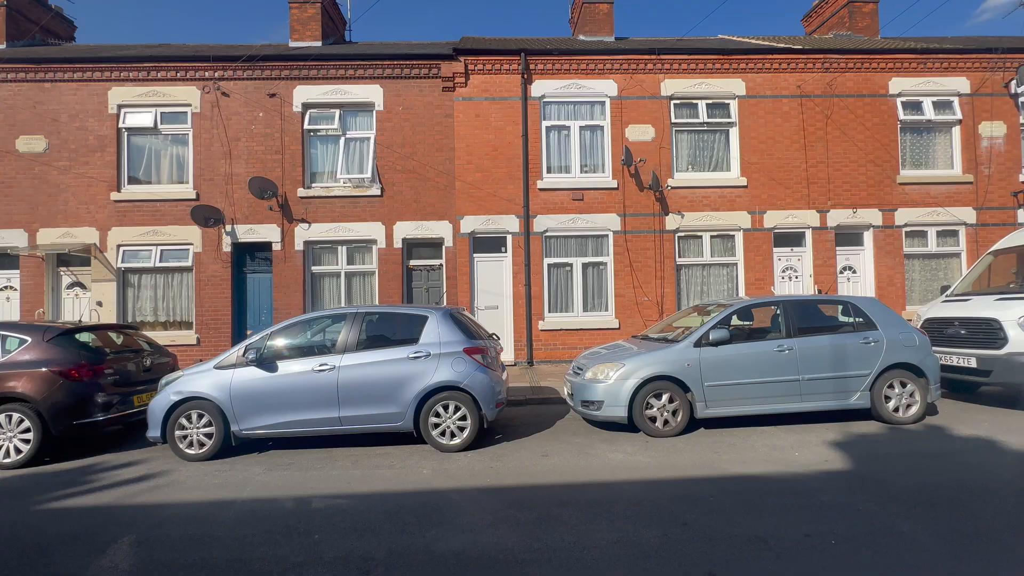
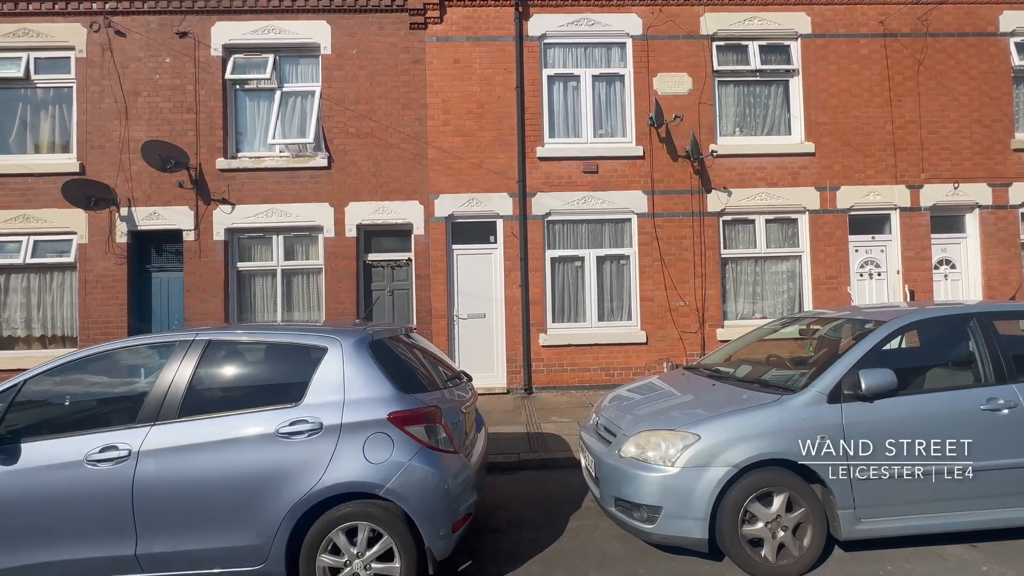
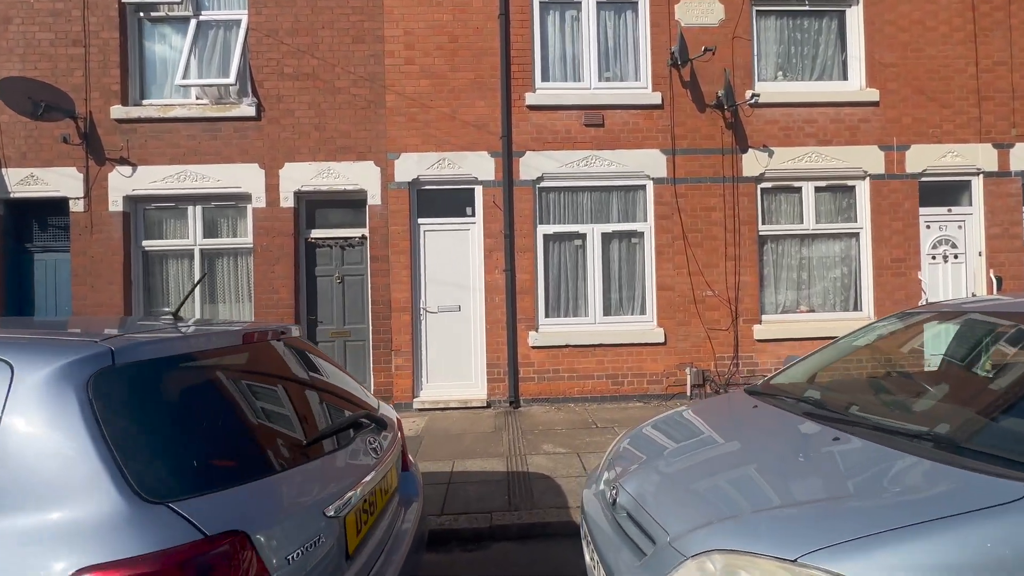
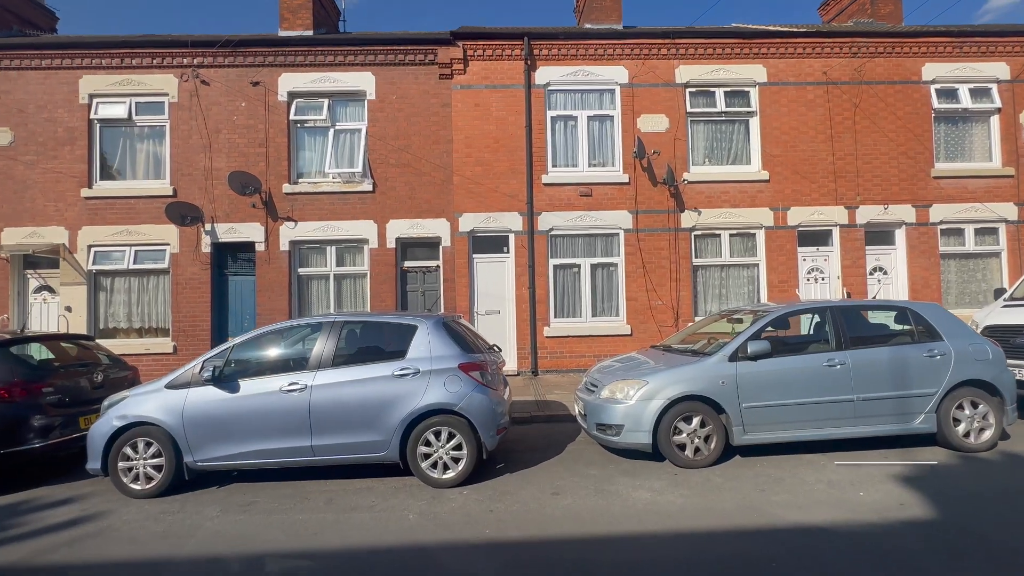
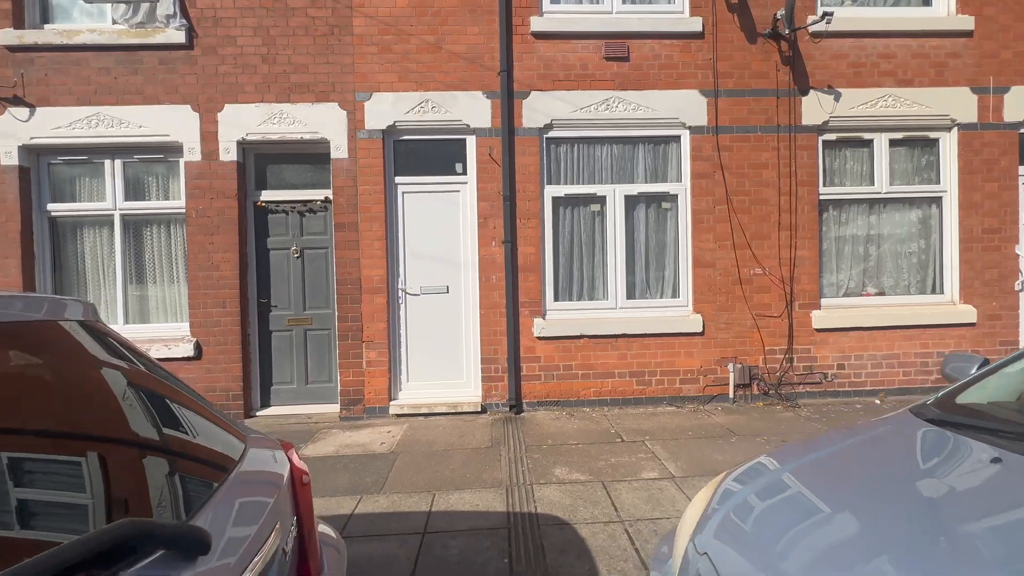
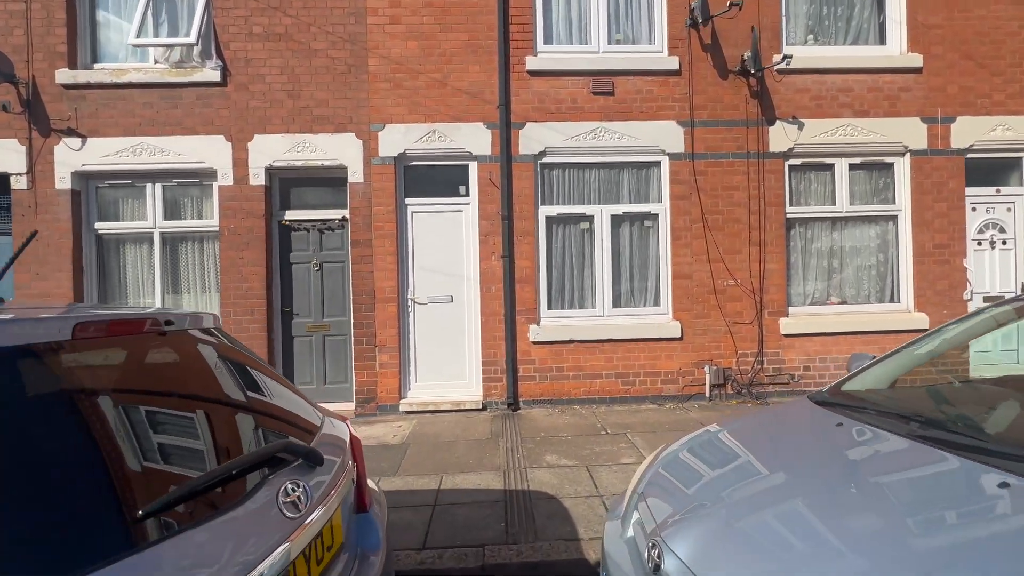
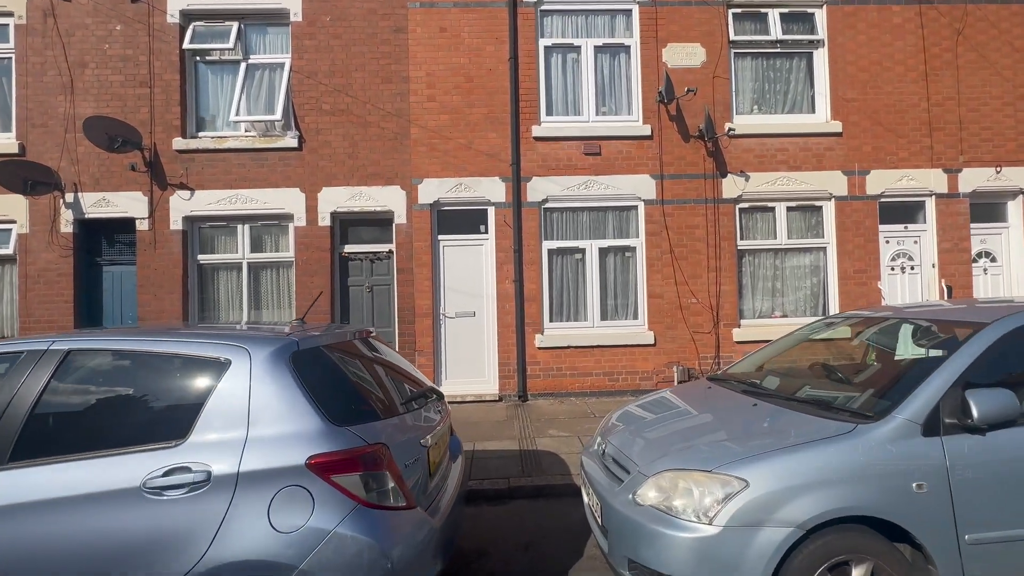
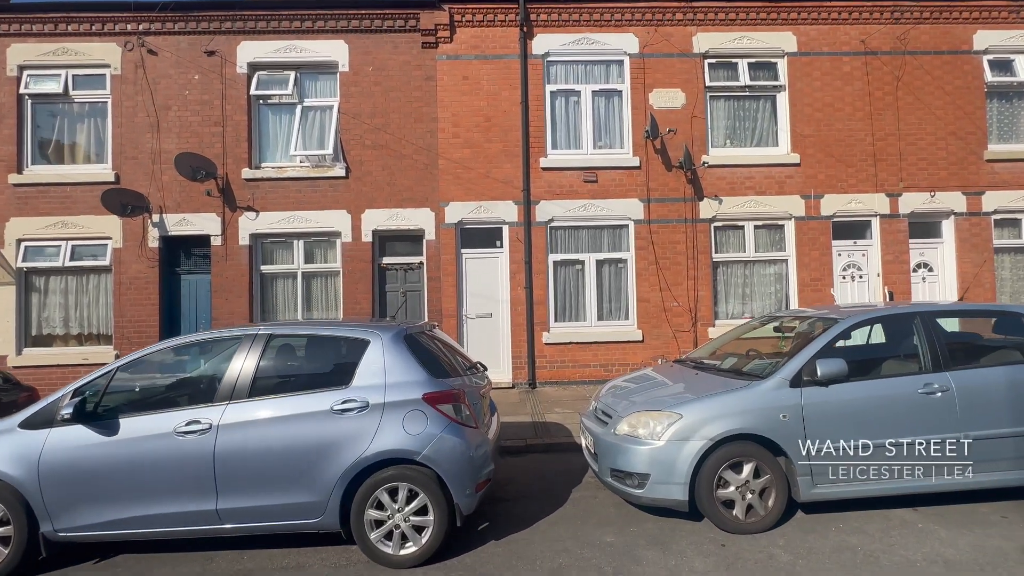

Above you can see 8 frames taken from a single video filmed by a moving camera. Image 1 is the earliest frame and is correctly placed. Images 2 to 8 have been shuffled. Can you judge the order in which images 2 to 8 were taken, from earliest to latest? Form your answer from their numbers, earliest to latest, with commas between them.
4, 8, 2, 7, 3, 6, 5
